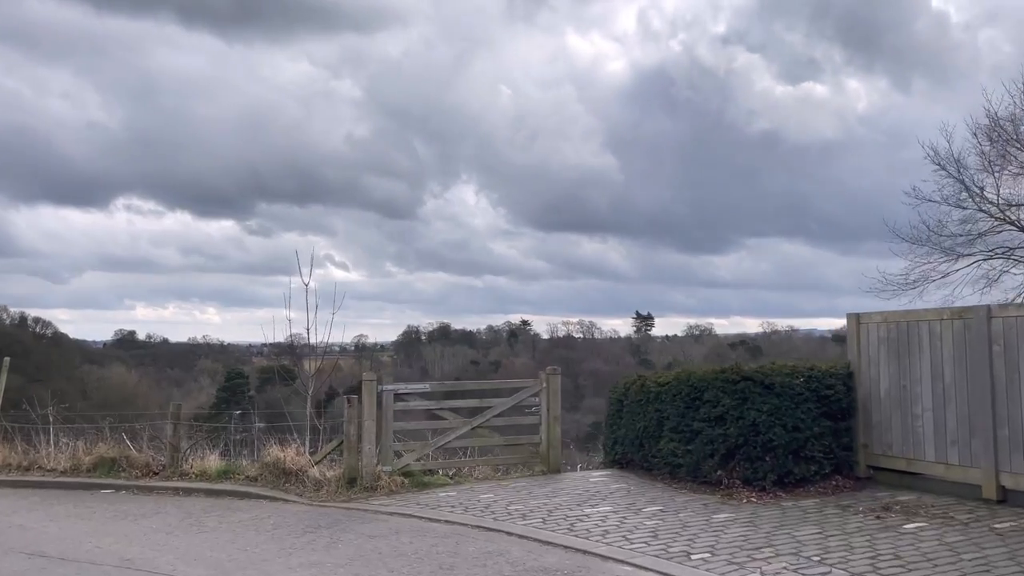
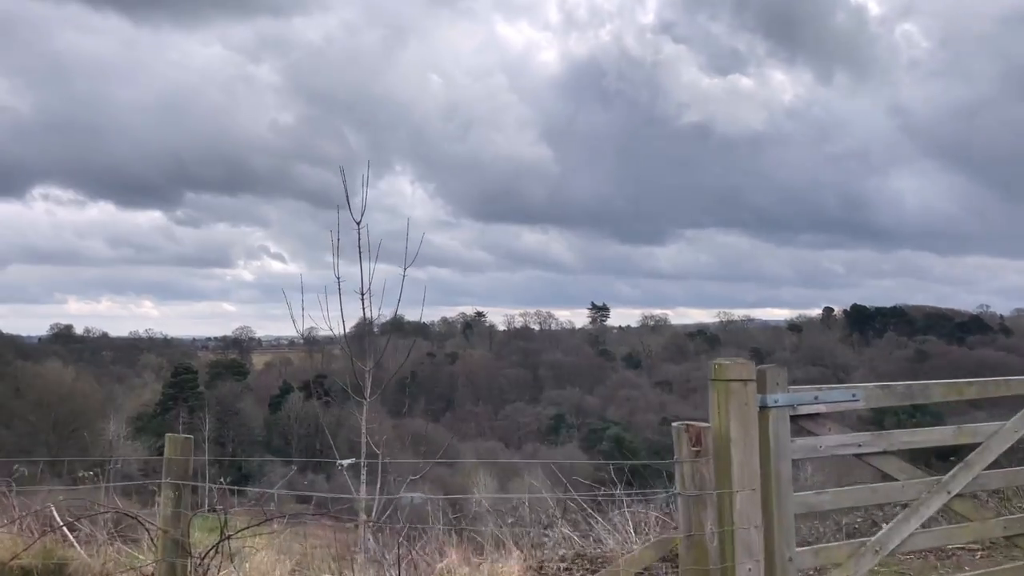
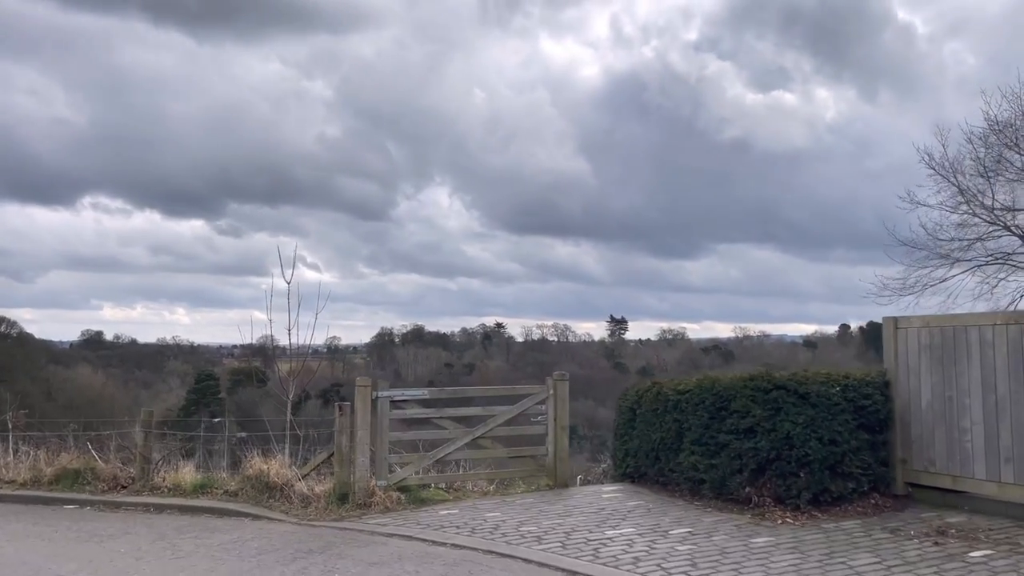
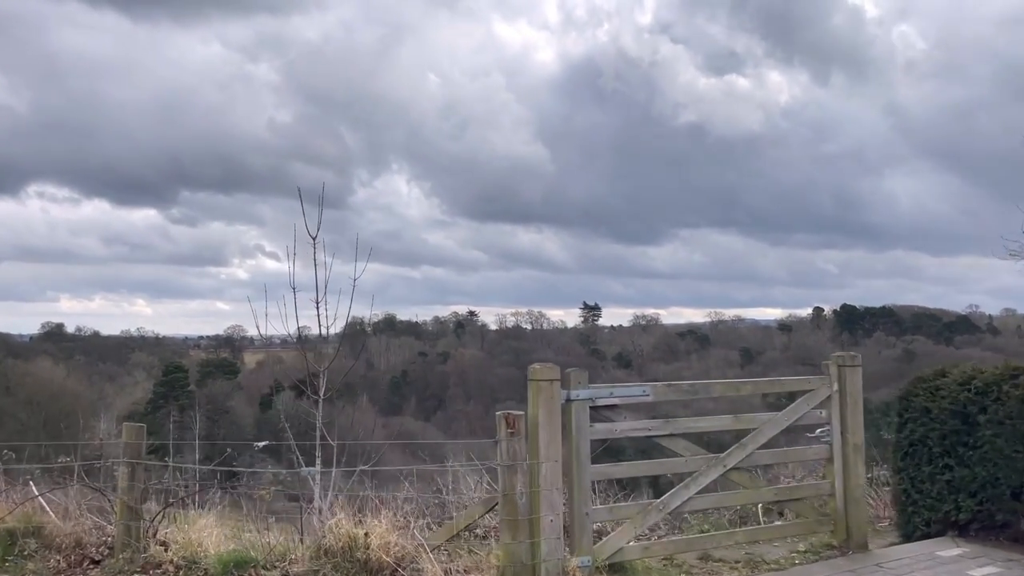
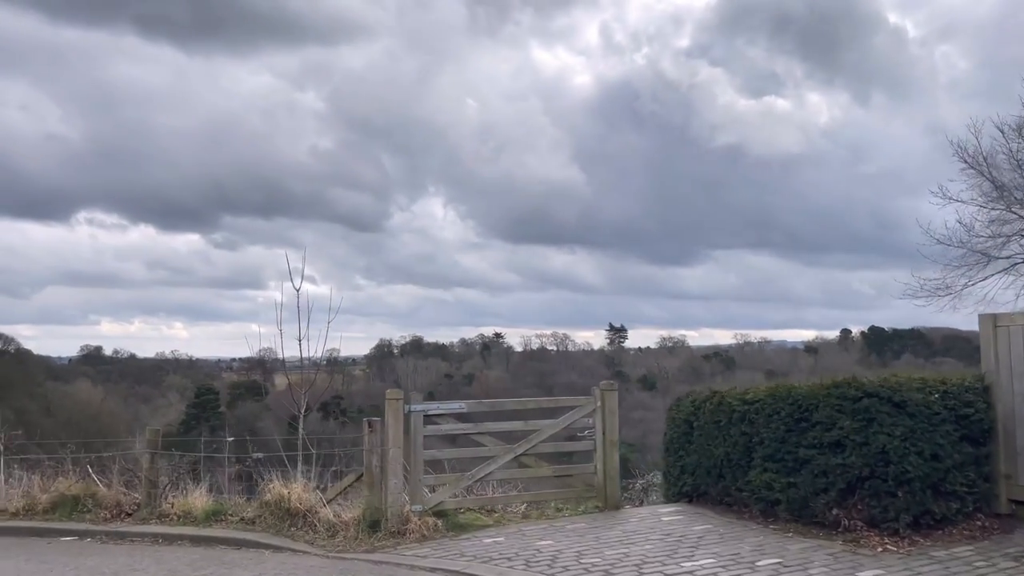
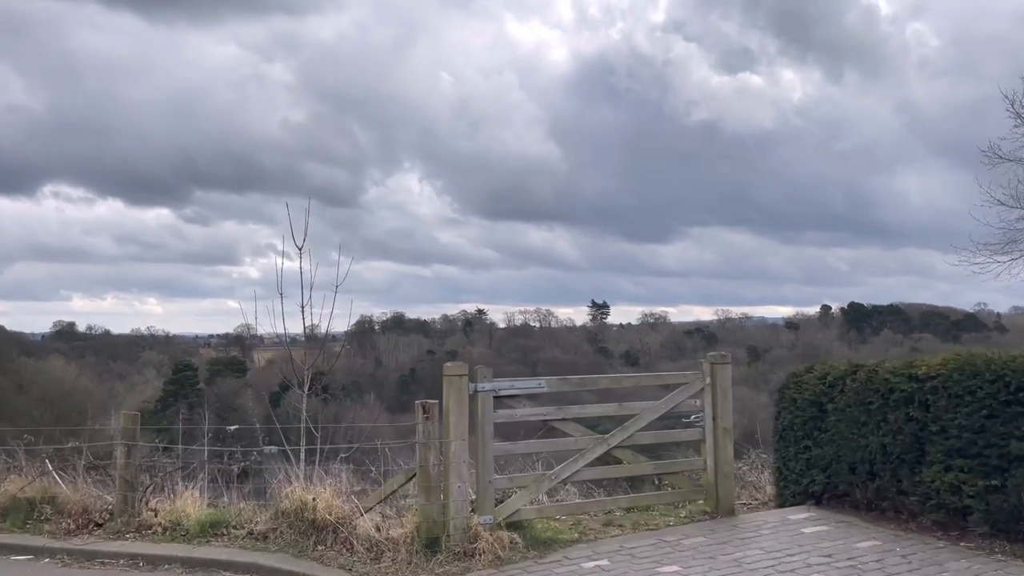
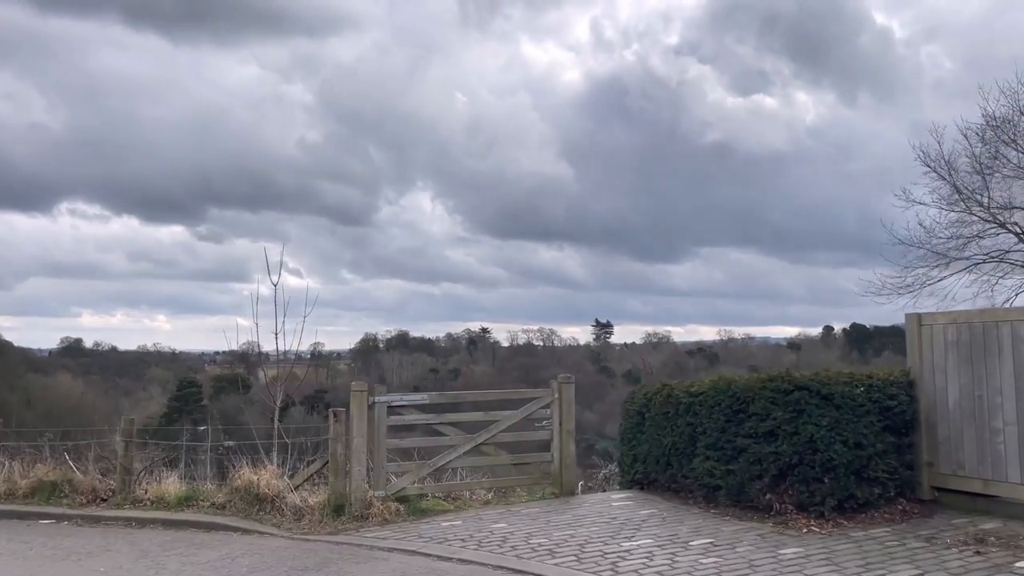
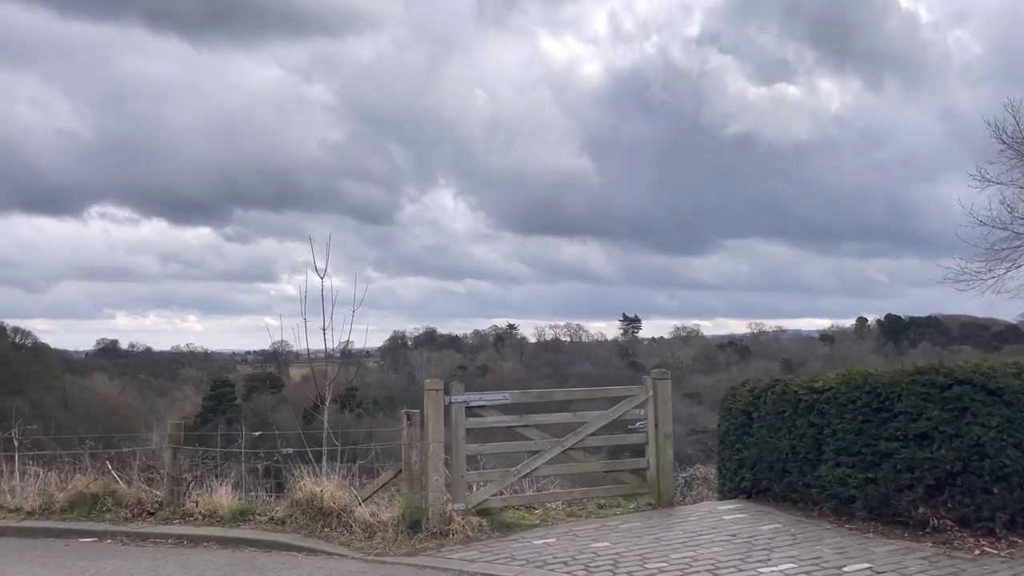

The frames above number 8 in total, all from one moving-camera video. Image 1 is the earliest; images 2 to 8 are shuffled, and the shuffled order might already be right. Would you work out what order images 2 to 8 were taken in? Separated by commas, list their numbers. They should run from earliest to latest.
3, 7, 5, 8, 6, 4, 2
